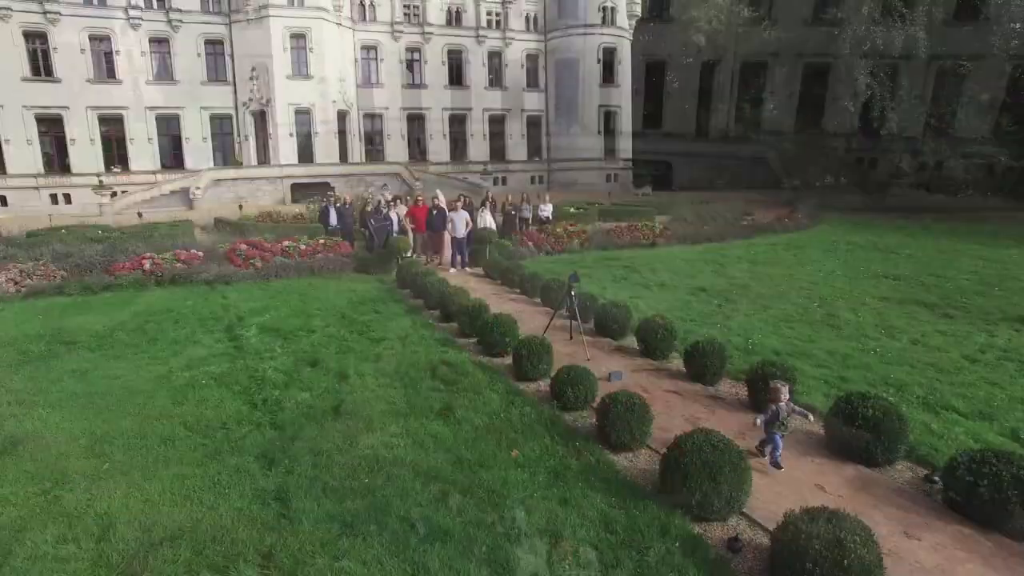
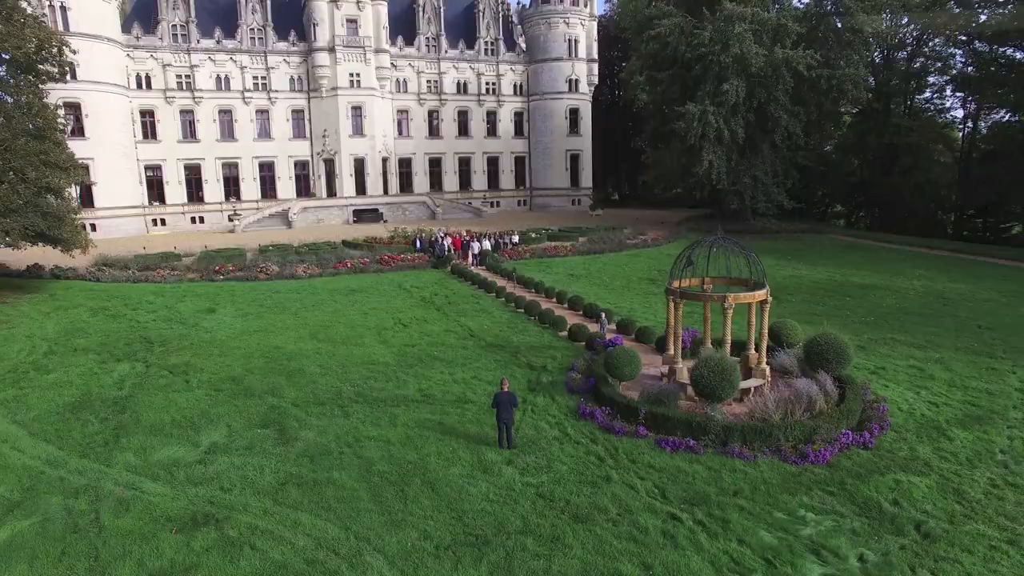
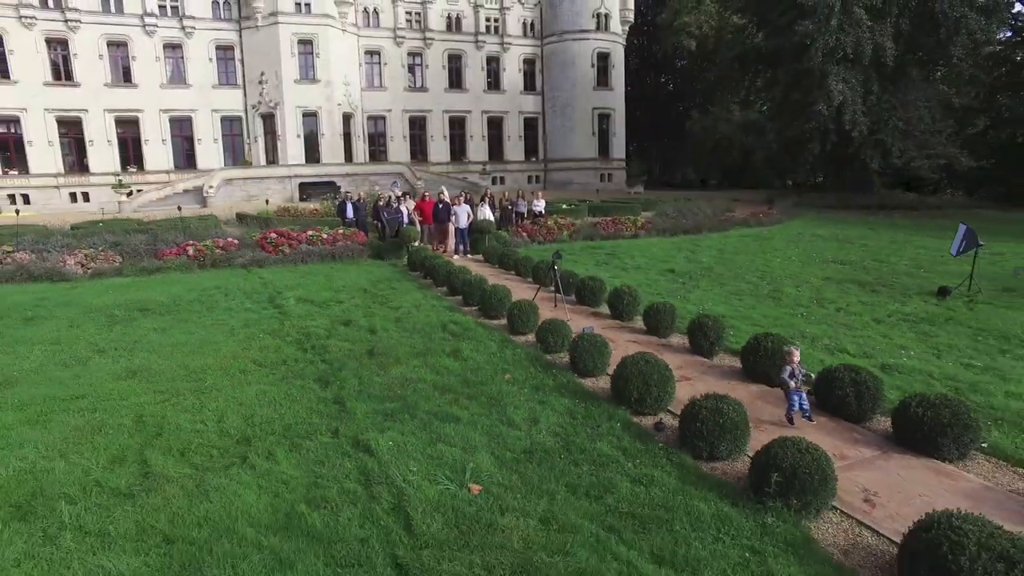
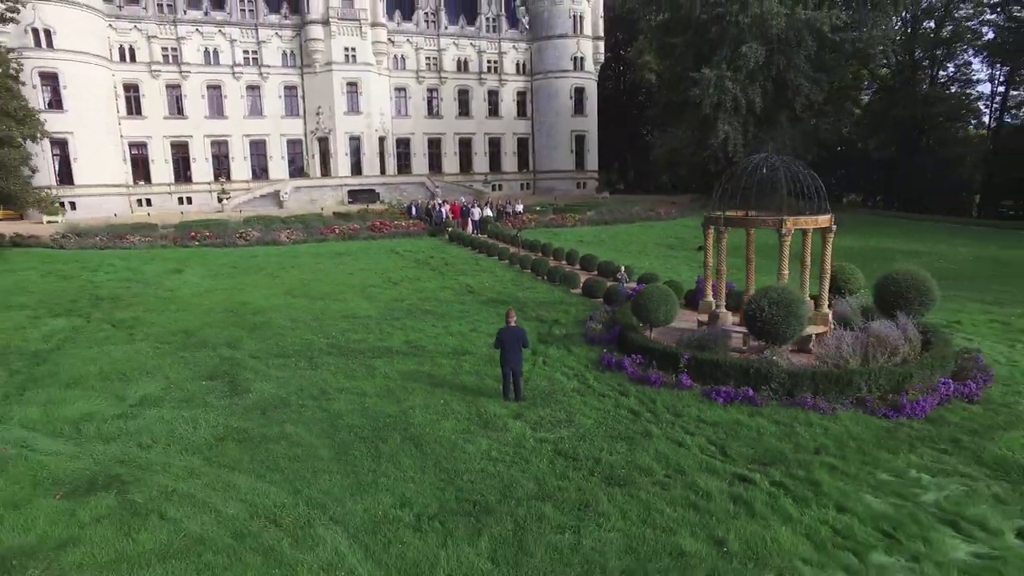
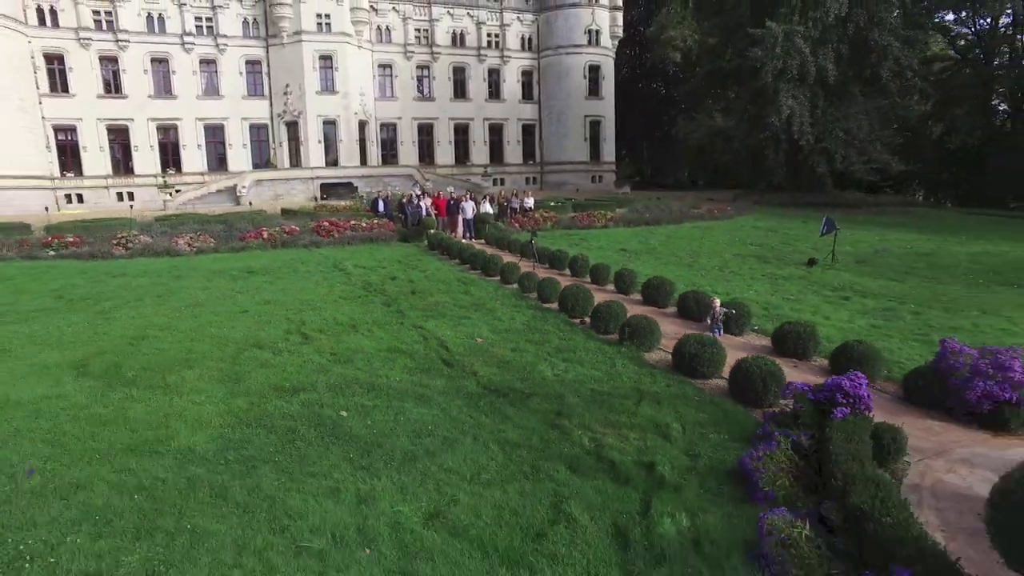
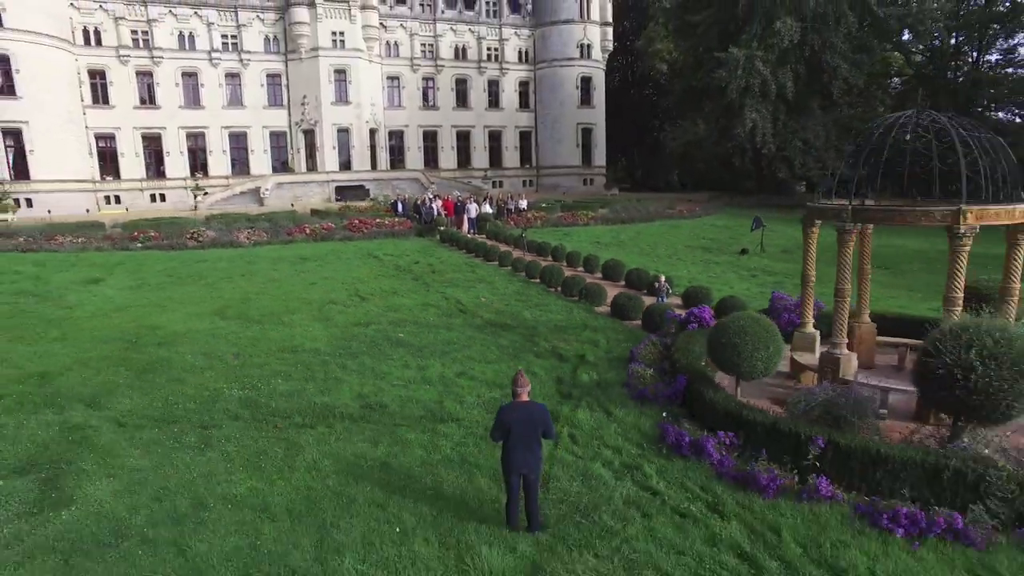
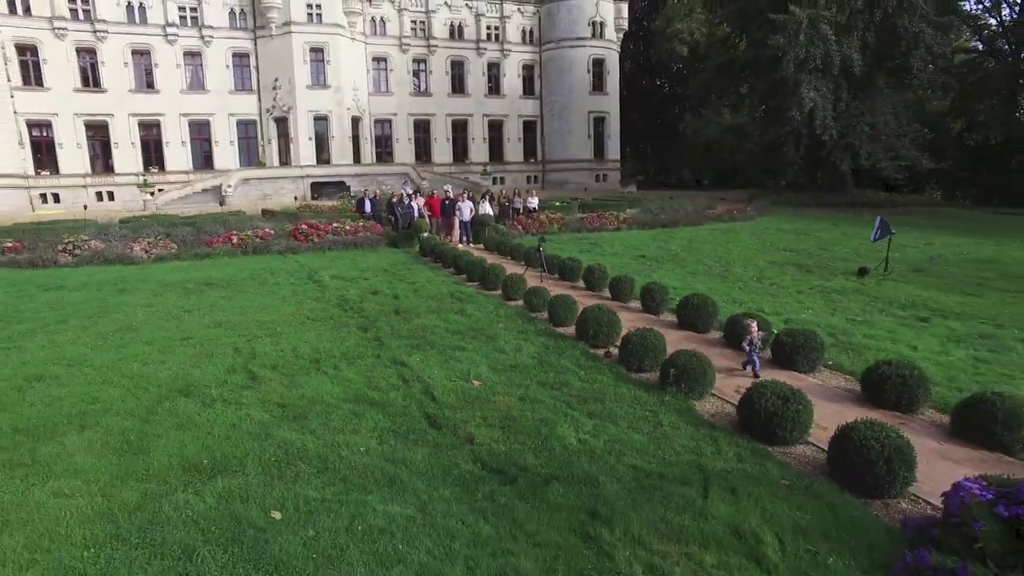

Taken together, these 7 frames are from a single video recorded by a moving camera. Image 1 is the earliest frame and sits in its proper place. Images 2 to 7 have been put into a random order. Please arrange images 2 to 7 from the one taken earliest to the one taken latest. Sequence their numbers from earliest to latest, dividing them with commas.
3, 7, 5, 6, 4, 2
